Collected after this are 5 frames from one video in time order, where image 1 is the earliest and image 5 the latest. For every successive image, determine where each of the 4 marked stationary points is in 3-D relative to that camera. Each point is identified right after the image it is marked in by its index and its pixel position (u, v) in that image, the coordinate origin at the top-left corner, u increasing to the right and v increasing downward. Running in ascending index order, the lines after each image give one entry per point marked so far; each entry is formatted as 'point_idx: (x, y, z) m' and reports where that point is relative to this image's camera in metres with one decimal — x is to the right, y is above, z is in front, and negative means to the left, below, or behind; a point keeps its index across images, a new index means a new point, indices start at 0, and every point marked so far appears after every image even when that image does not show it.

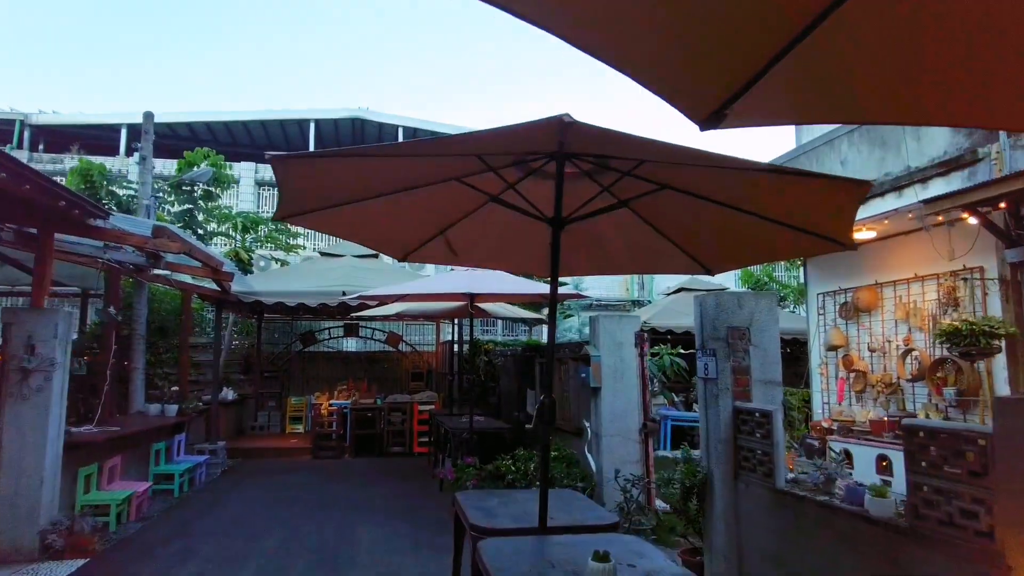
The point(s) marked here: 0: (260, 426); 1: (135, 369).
0: (-4.1, -2.3, +11.1) m
1: (-4.4, -0.9, +7.9) m
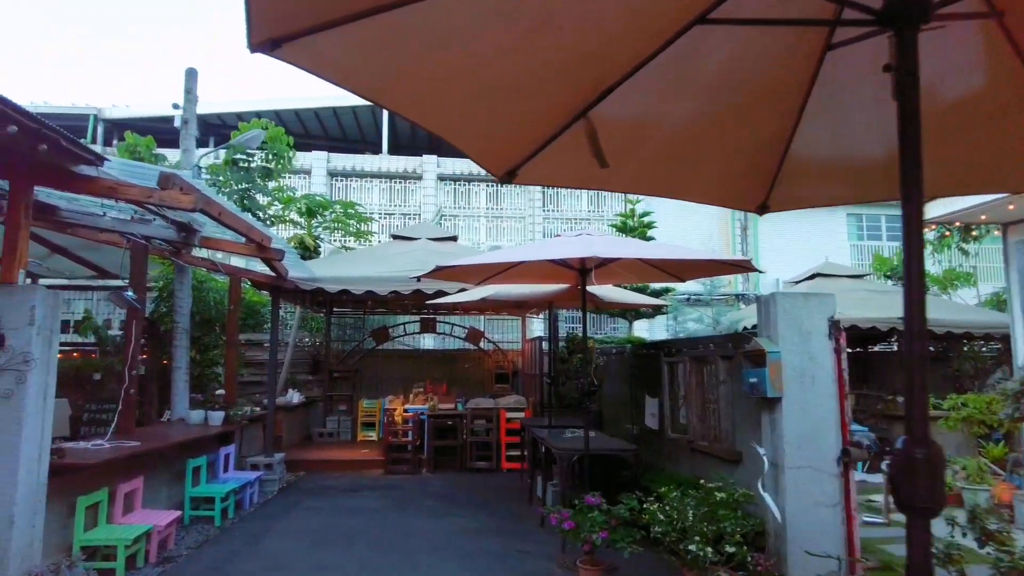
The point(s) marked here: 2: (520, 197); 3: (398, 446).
0: (-2.7, -2.1, +9.9) m
1: (-3.3, -0.8, +6.7) m
2: (+0.2, +2.0, +15.2) m
3: (-1.4, -1.9, +8.2) m
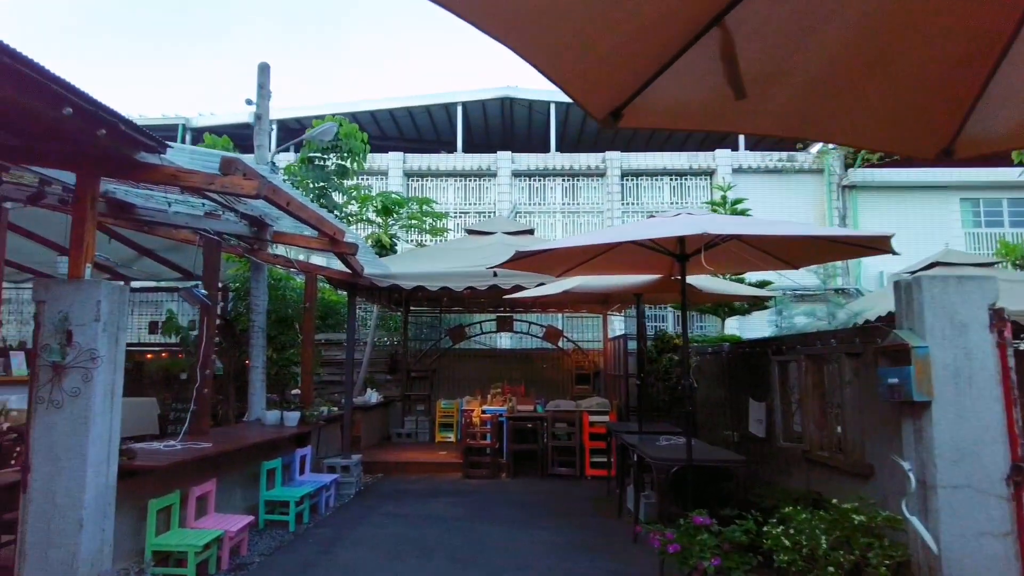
0: (-1.5, -2.1, +9.7) m
1: (-2.5, -0.8, +6.6) m
2: (+1.9, +2.1, +14.6) m
3: (-0.4, -1.9, +7.9) m
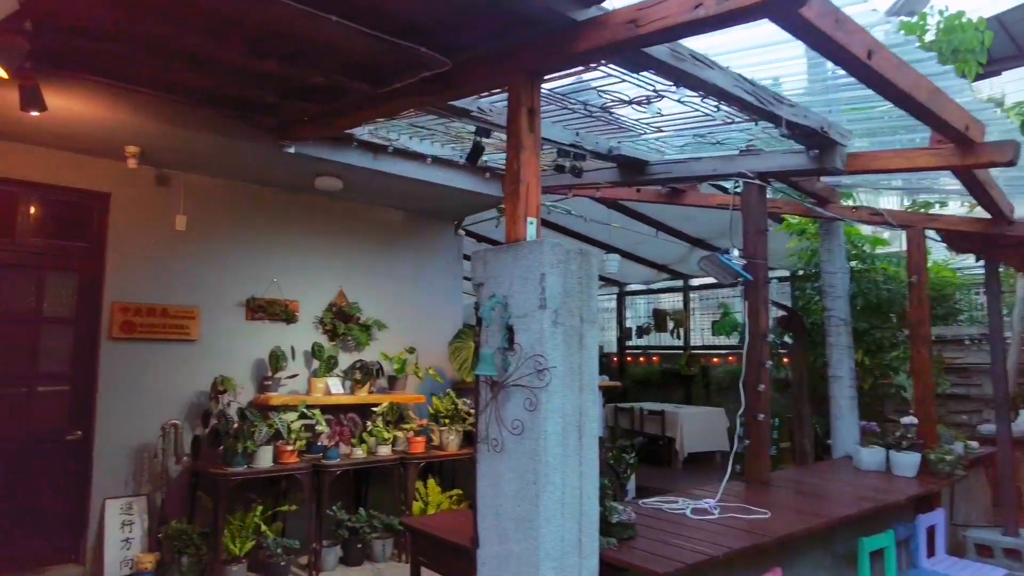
0: (+5.1, -1.7, +5.8) m
1: (+2.1, -0.6, +4.4) m
2: (+10.7, +2.9, +7.0) m
3: (+4.5, -1.5, +3.8) m
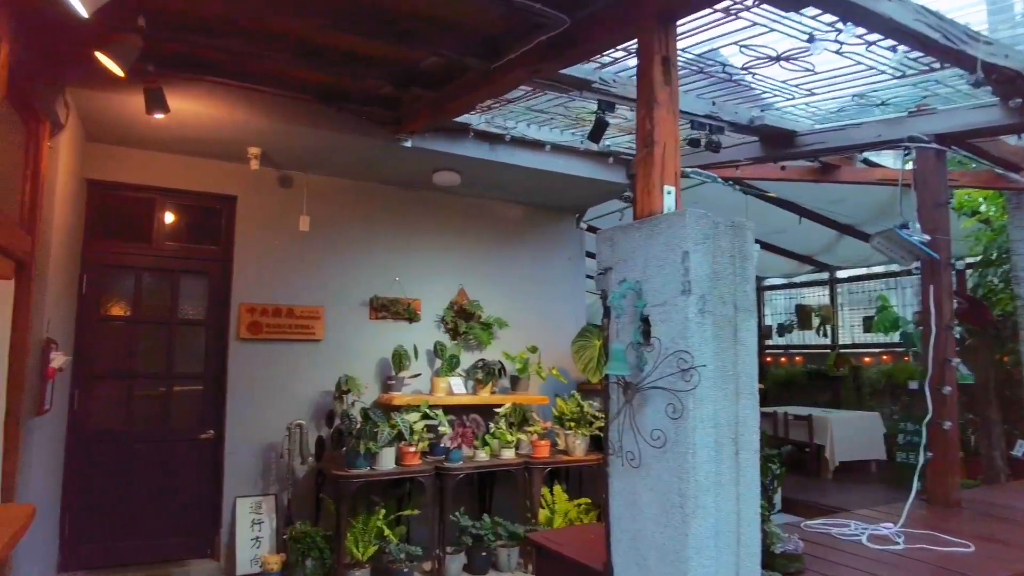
0: (+6.1, -1.6, +4.5) m
1: (+2.8, -0.5, +3.7) m
2: (+11.7, +3.2, +4.7) m
3: (+5.1, -1.3, +2.6) m
